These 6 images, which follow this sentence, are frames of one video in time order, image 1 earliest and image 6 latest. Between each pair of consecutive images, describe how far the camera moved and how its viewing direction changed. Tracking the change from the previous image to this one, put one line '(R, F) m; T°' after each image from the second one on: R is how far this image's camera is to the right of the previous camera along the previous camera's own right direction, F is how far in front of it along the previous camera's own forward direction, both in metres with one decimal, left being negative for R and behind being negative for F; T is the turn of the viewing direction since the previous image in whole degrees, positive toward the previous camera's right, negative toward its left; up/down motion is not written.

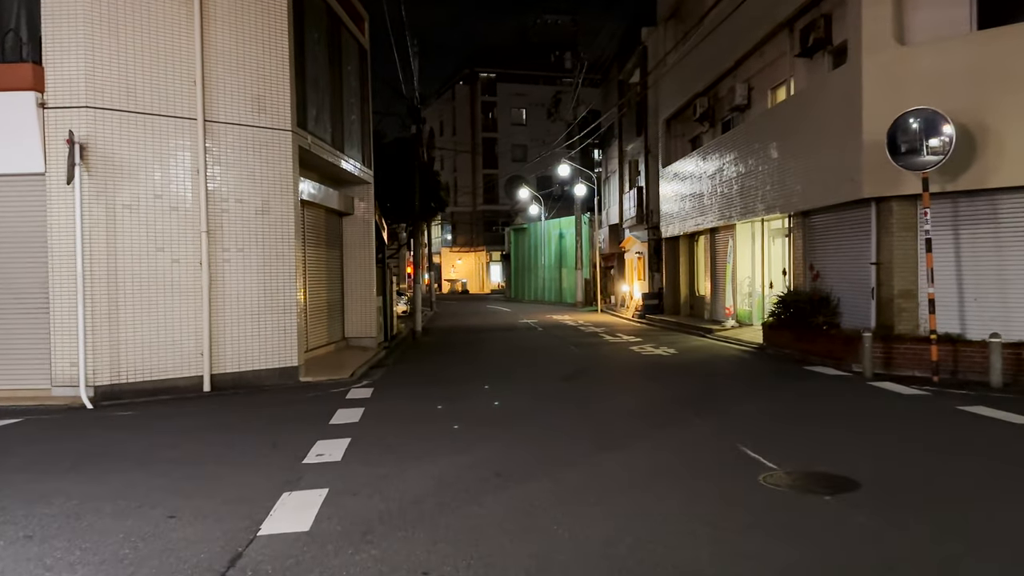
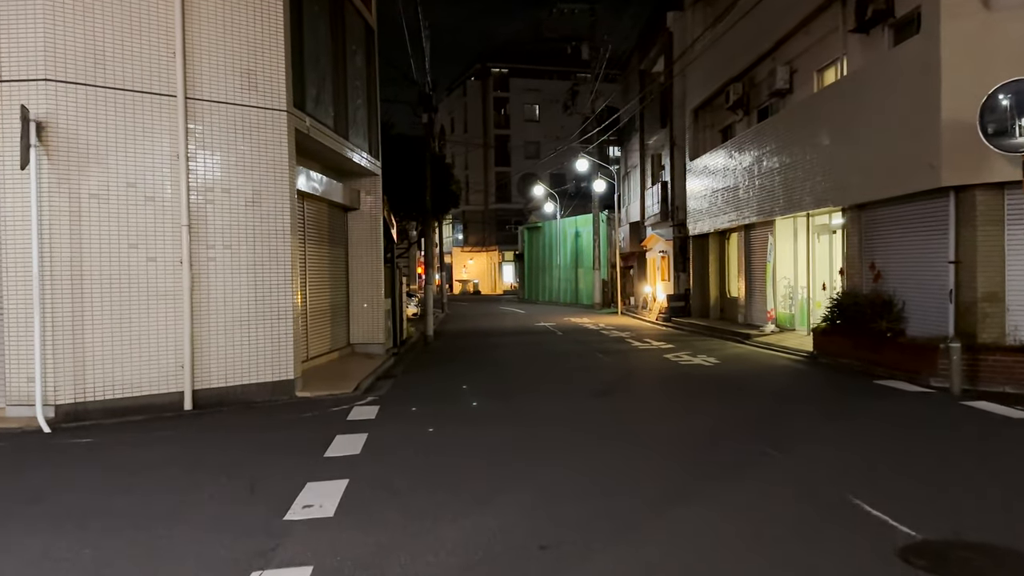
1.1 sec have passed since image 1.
(-0.2, +1.5) m; -1°
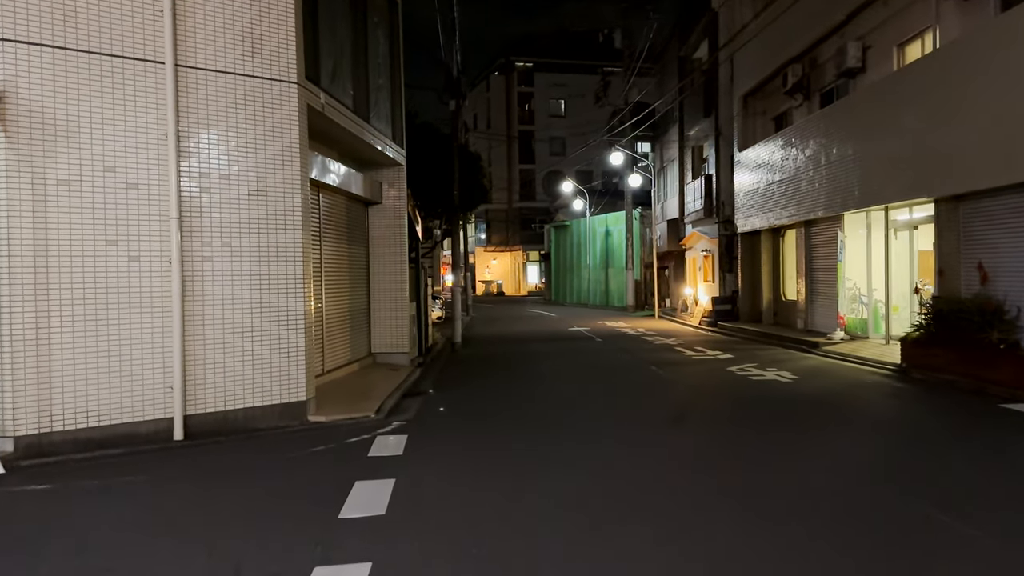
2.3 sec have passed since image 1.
(-0.4, +1.7) m; -1°
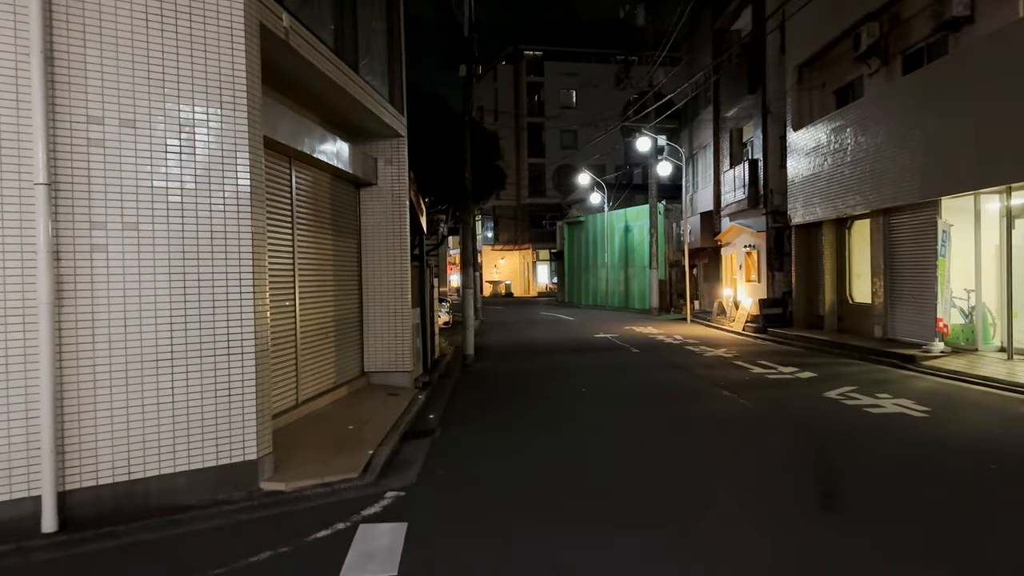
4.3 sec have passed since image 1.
(-0.4, +2.9) m; 0°
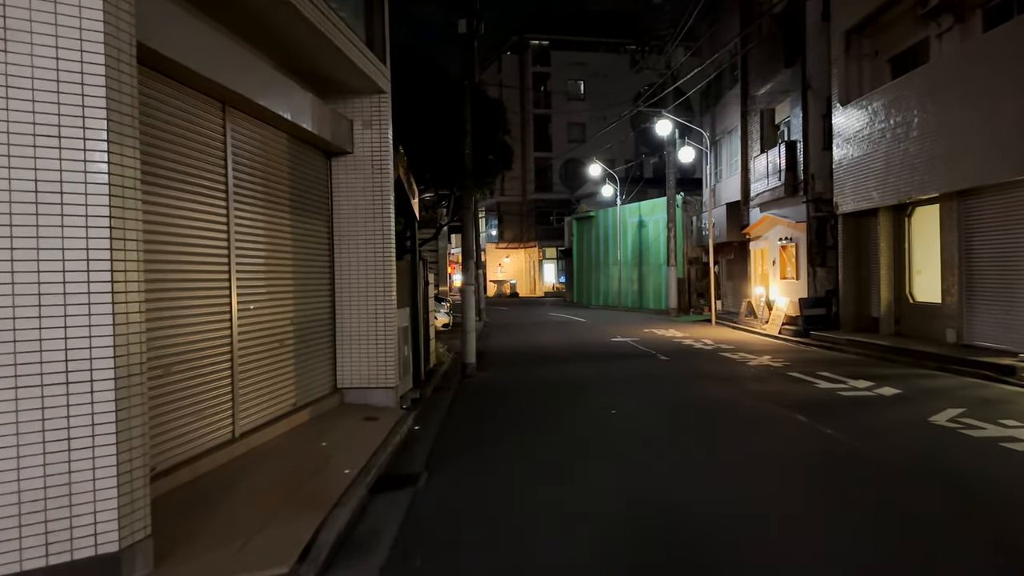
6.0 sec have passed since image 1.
(-0.1, +2.3) m; 0°
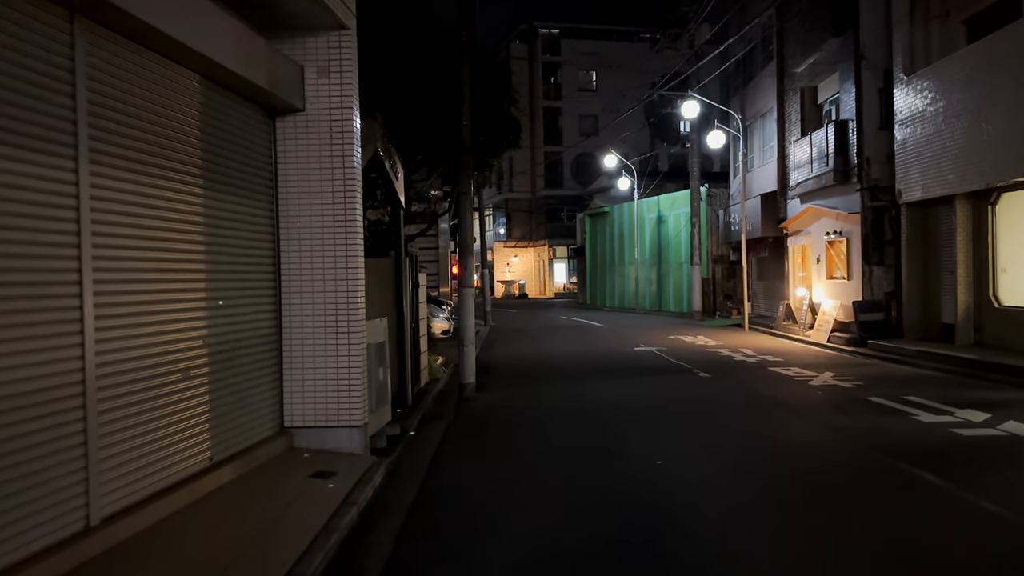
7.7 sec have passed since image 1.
(0.0, +2.3) m; -1°
